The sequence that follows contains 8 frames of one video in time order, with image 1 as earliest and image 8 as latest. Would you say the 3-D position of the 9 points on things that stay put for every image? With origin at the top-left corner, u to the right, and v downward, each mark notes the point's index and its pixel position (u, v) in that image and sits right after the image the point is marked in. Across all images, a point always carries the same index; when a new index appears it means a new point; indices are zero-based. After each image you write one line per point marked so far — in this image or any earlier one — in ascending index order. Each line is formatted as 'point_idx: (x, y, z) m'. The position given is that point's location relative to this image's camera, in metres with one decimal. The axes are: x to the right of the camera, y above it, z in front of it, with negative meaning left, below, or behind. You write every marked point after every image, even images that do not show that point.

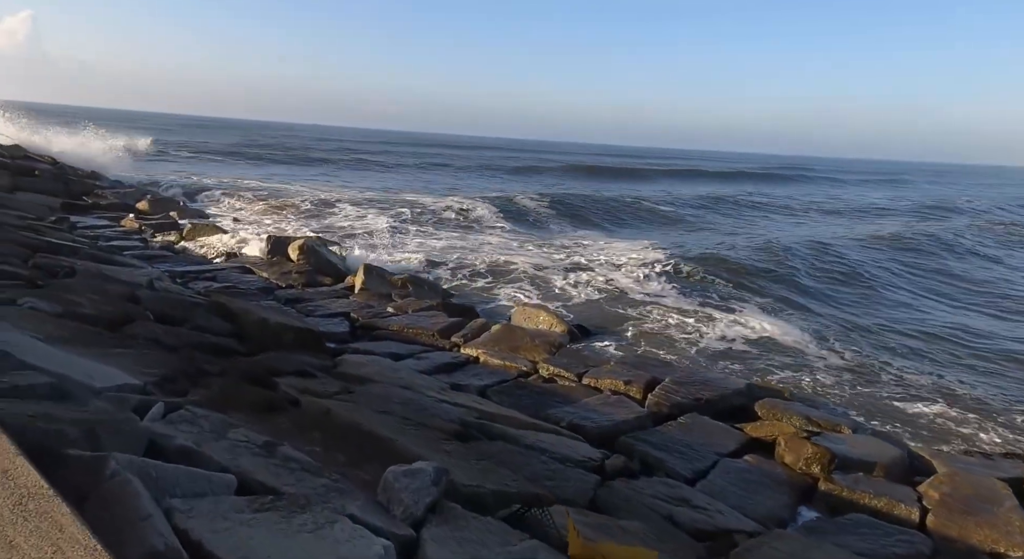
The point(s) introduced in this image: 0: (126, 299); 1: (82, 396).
0: (-3.2, -0.2, +6.8) m
1: (-1.6, -0.5, +3.1) m
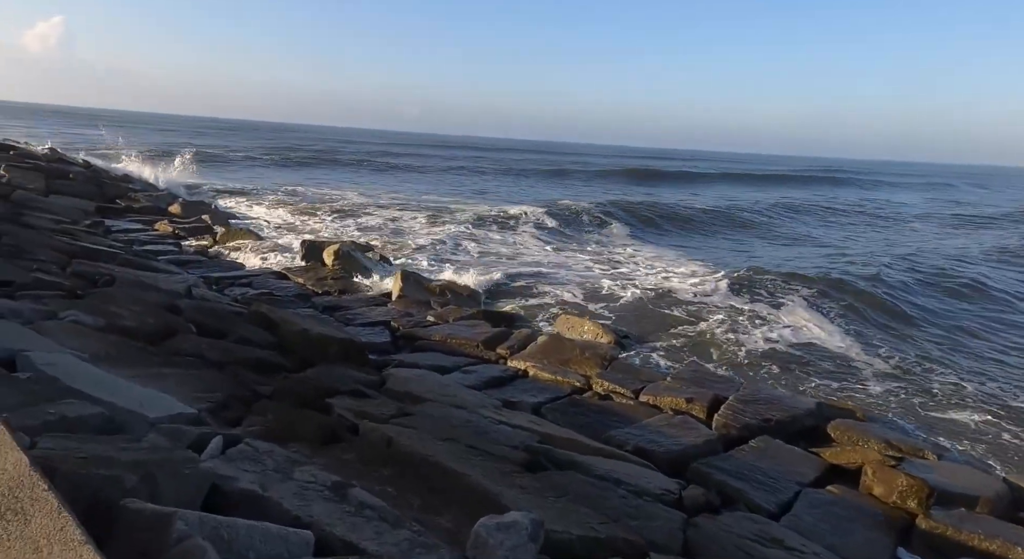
0: (-2.8, -0.2, +6.6) m
1: (-1.3, -0.5, +2.9) m
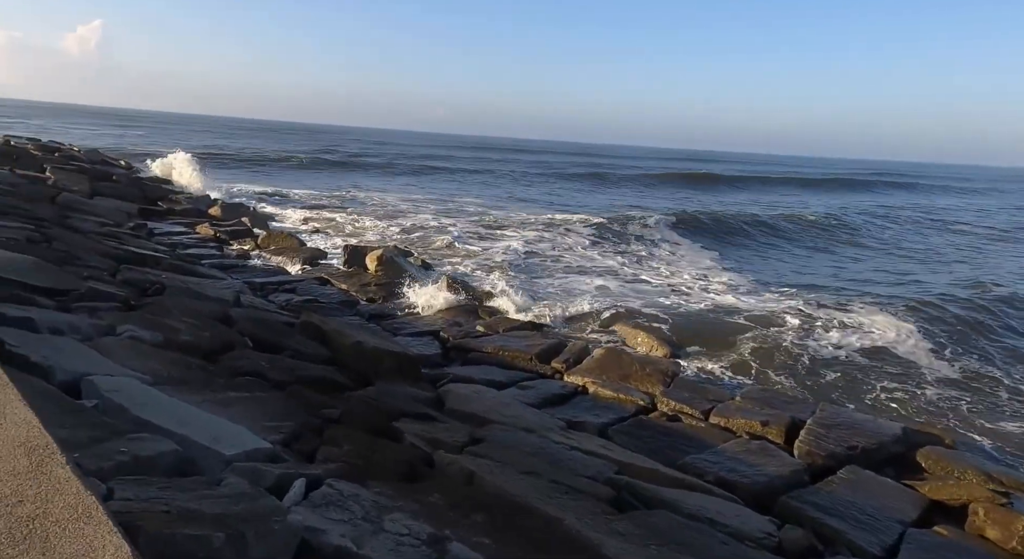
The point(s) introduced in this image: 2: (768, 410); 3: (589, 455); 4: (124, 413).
0: (-2.3, -0.3, +6.4) m
1: (-1.0, -0.6, +2.7) m
2: (+1.8, -0.9, +5.7) m
3: (+0.4, -0.9, +4.4) m
4: (-1.4, -0.5, +2.9) m
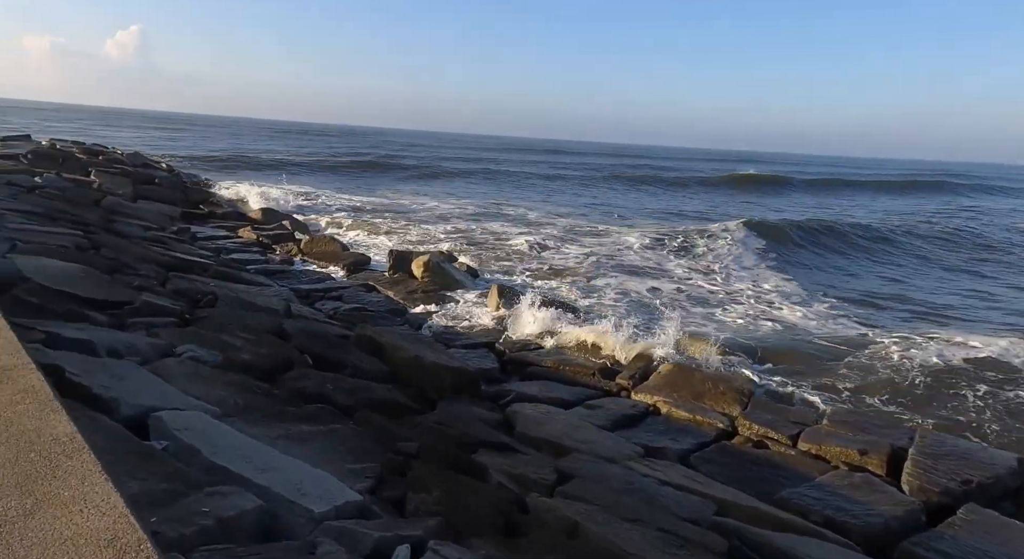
0: (-1.8, -0.4, +6.2) m
1: (-0.6, -0.7, +2.4) m
2: (+2.3, -1.0, +5.2) m
3: (+0.8, -1.0, +4.0) m
4: (-1.0, -0.6, +2.6) m
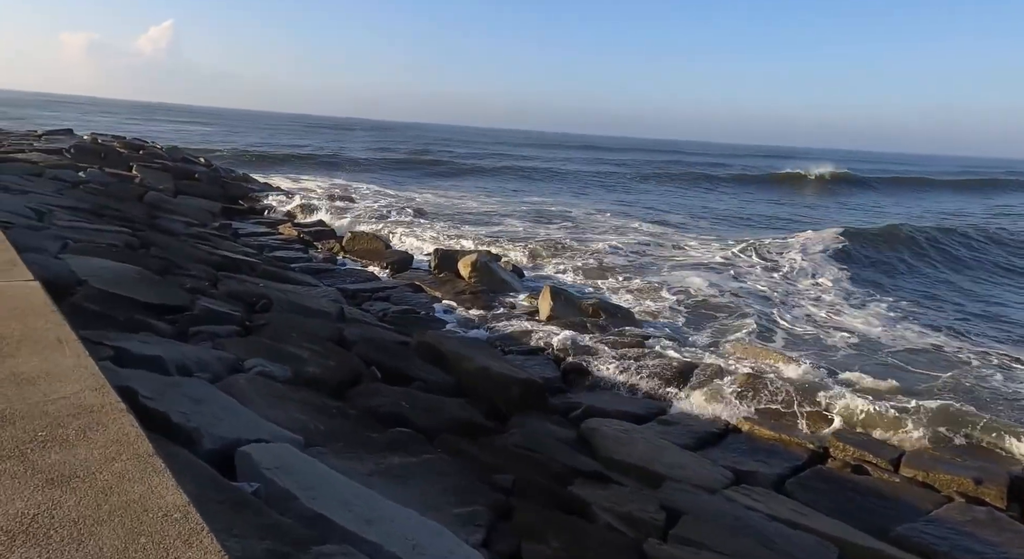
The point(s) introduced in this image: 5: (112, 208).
0: (-1.3, -0.4, +5.9) m
1: (-0.2, -0.8, +2.1) m
2: (+2.7, -1.1, +4.8) m
3: (+1.3, -1.1, +3.6) m
4: (-0.6, -0.6, +2.3) m
5: (-6.5, +1.2, +13.2) m
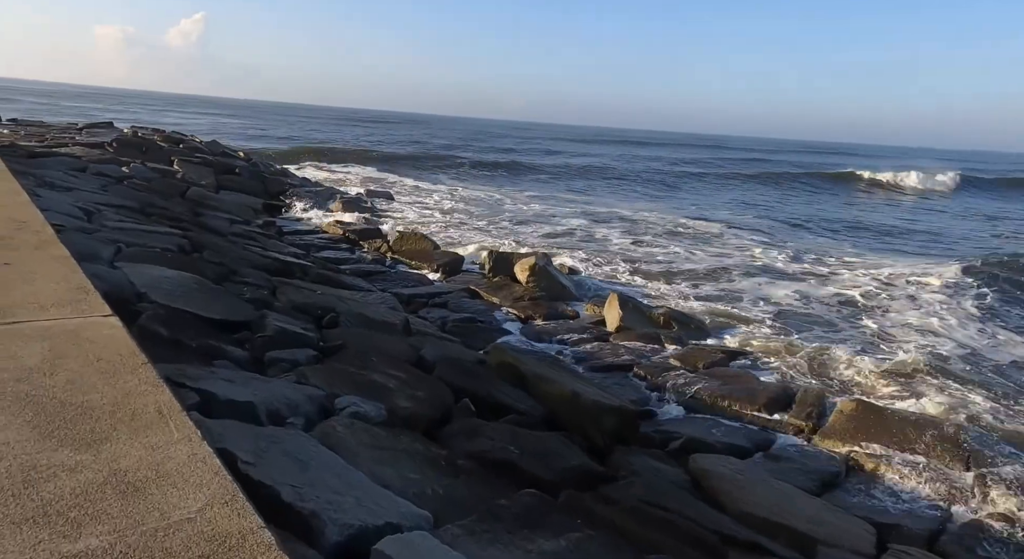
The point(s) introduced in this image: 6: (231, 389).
0: (-0.7, -0.6, +5.4) m
1: (+0.3, -0.9, +1.5) m
2: (+3.3, -1.3, +4.2) m
3: (+1.8, -1.3, +3.1) m
4: (-0.1, -0.8, +1.8) m
5: (-5.6, +1.2, +12.9) m
6: (-1.1, -0.4, +3.1) m
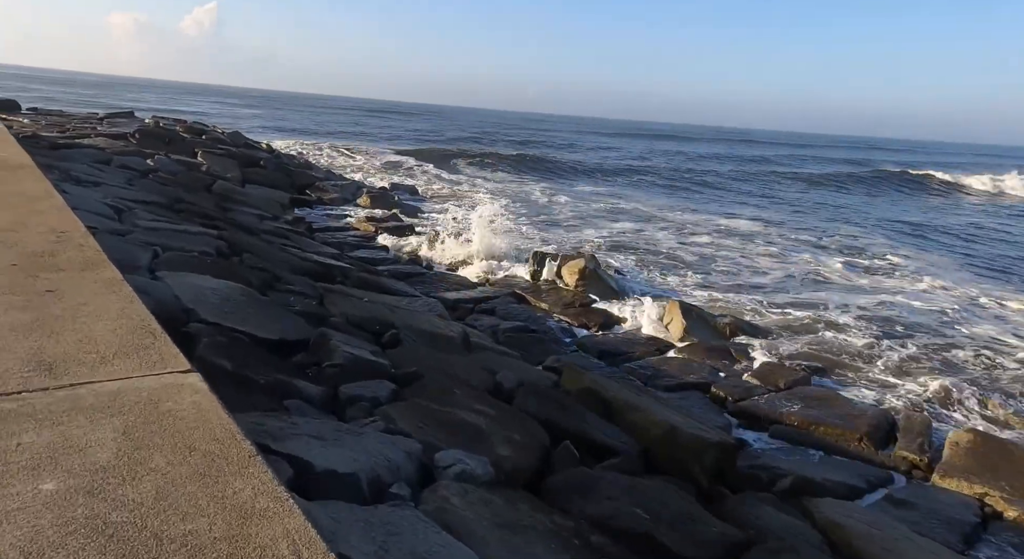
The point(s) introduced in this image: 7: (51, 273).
0: (-0.1, -0.7, +4.8) m
1: (+0.7, -1.1, +0.9) m
2: (+3.8, -1.4, +3.6) m
3: (+2.3, -1.4, +2.4) m
4: (+0.4, -0.9, +1.2) m
5: (-4.9, +1.2, +12.4) m
6: (-0.6, -0.5, +2.5) m
7: (-1.8, 0.0, +3.2) m
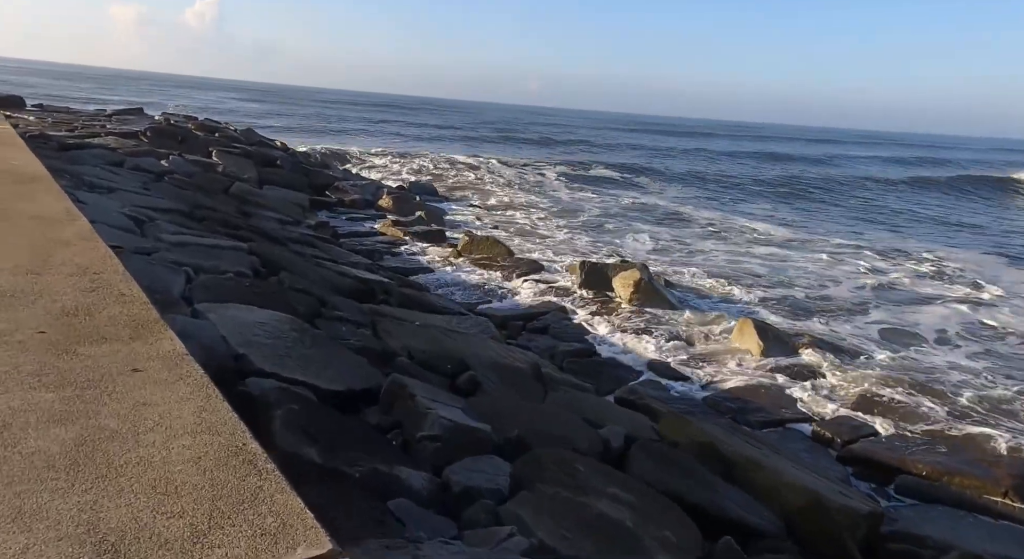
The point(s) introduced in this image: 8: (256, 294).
0: (+0.4, -0.9, +4.0) m
1: (+1.3, -1.3, +0.1) m
2: (+4.4, -1.6, +2.8) m
3: (+2.9, -1.6, +1.7) m
4: (+0.9, -1.2, +0.4) m
5: (-4.3, +1.0, +11.6) m
6: (0.0, -0.8, +1.8) m
7: (-1.2, -0.2, +2.4) m
8: (-1.8, -0.1, +5.8) m
